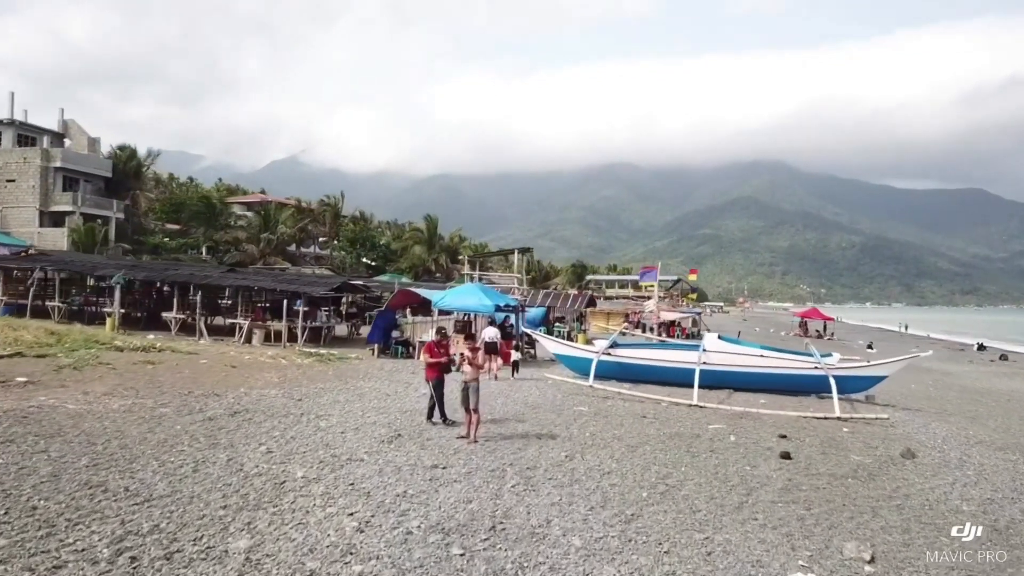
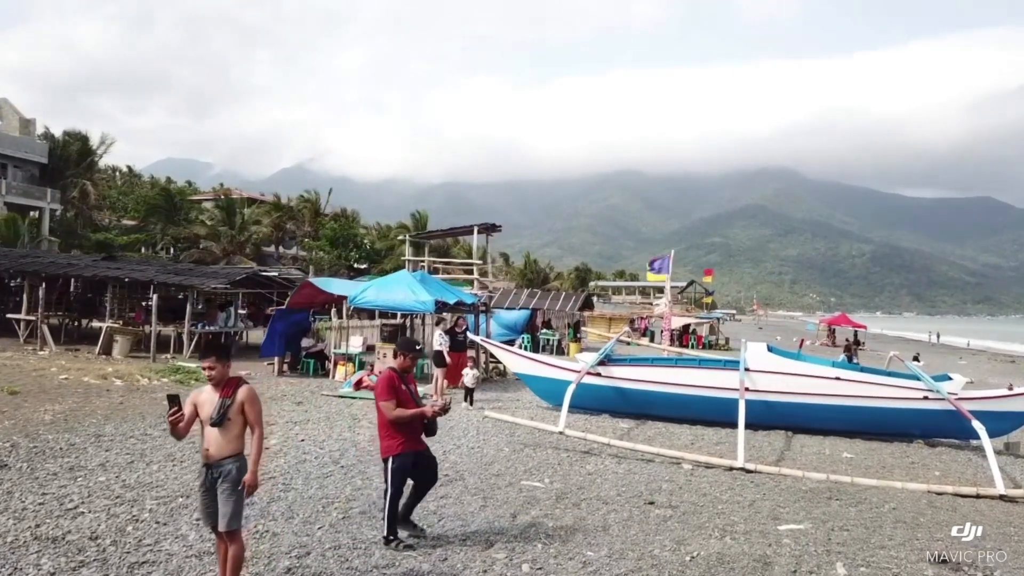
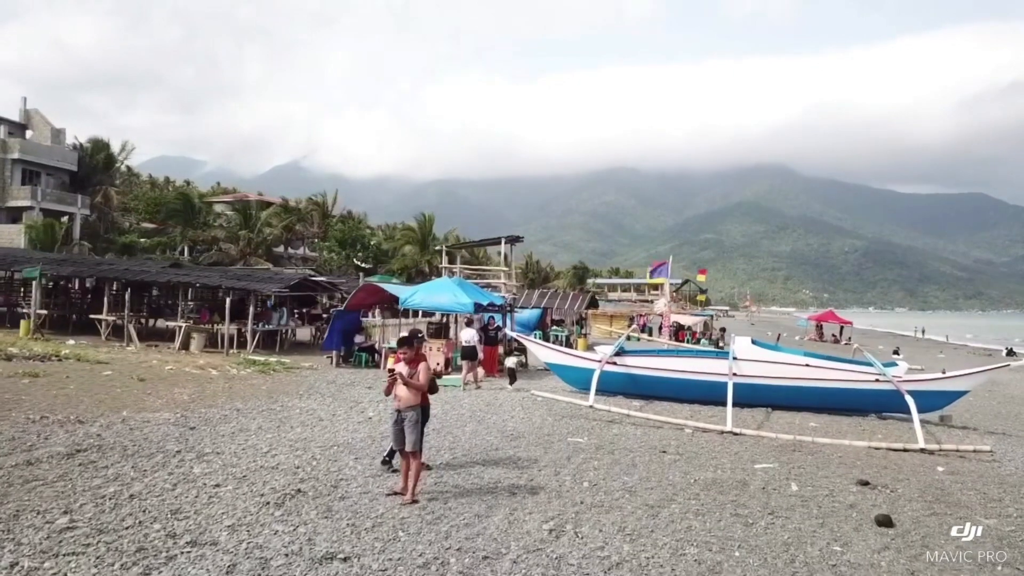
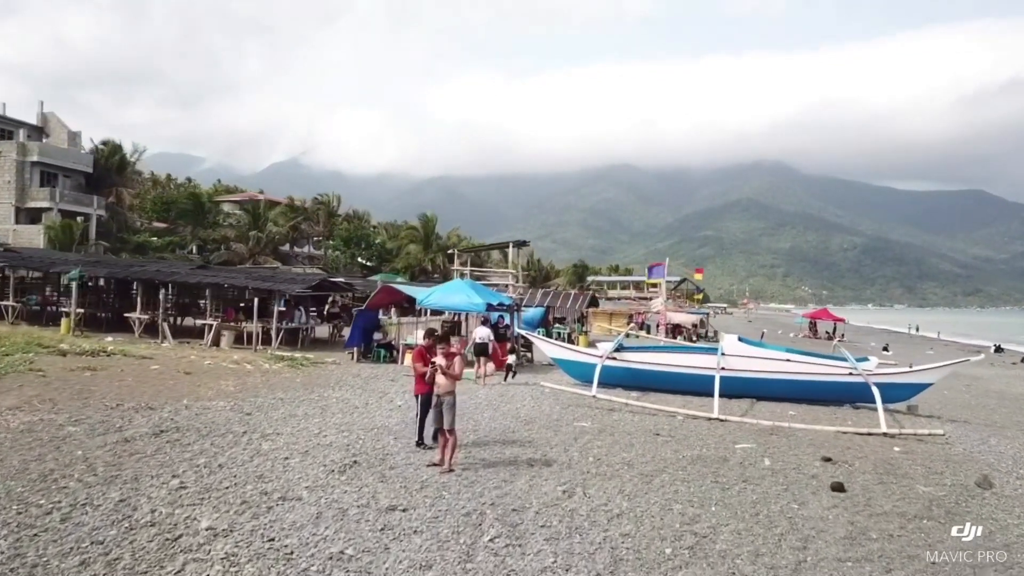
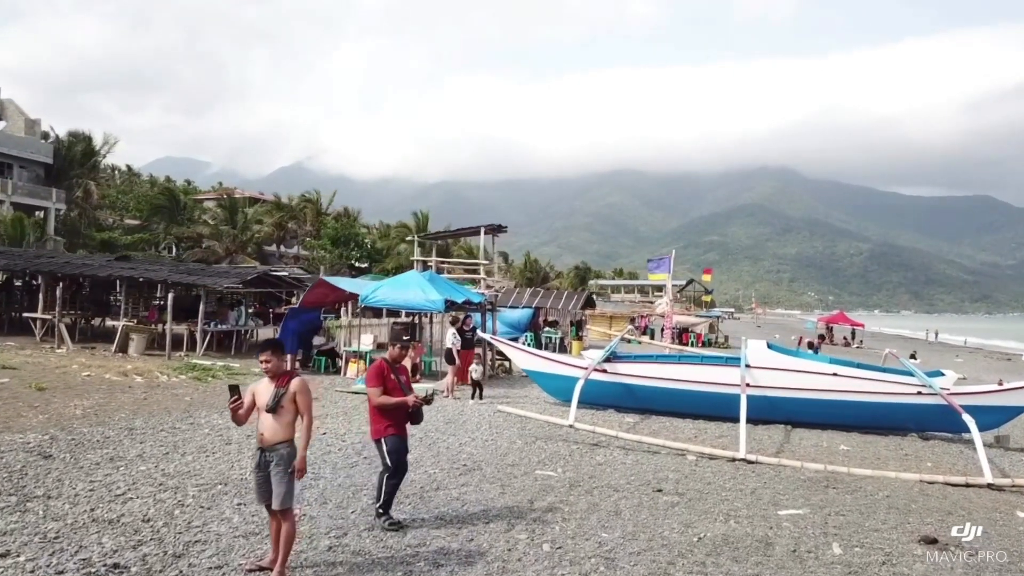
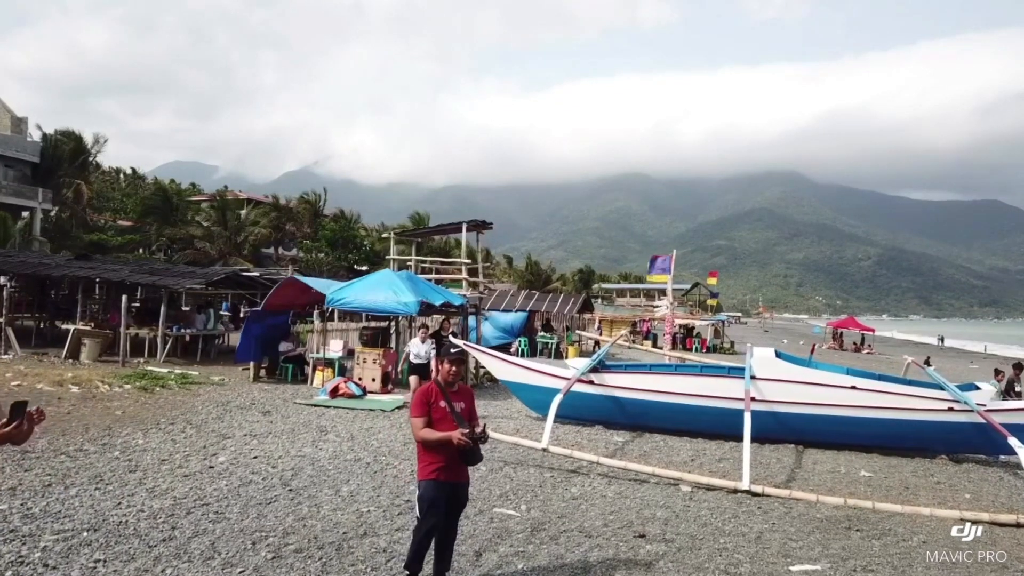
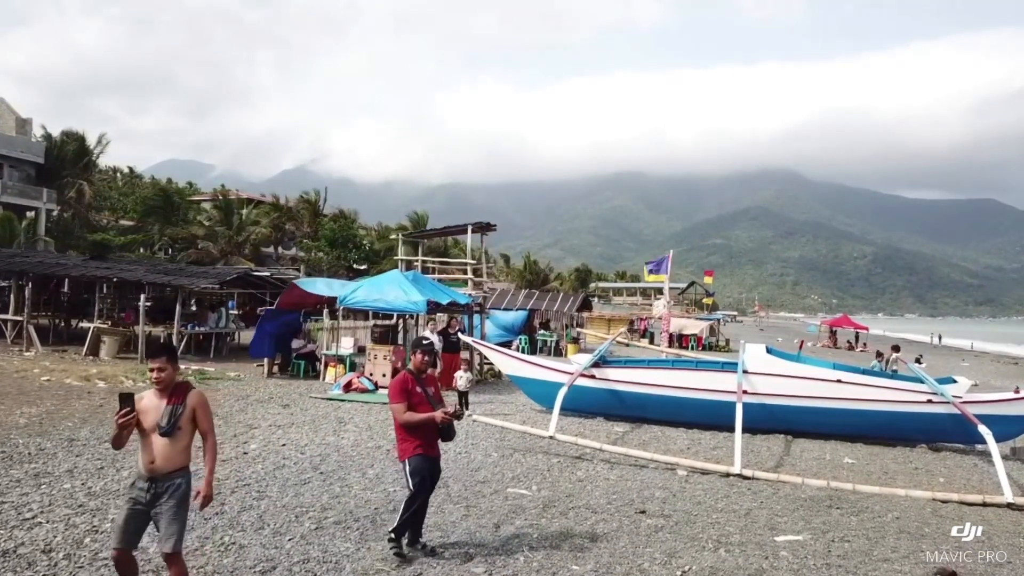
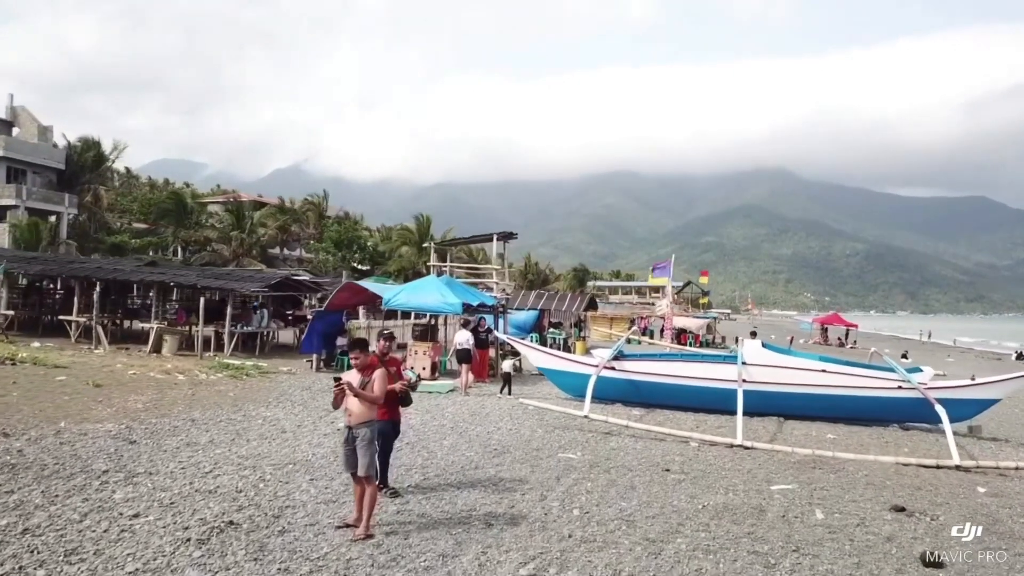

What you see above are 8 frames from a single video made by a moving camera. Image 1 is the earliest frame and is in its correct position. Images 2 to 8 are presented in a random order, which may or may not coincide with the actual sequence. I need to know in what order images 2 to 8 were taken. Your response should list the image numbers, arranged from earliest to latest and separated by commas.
4, 3, 8, 5, 2, 7, 6
